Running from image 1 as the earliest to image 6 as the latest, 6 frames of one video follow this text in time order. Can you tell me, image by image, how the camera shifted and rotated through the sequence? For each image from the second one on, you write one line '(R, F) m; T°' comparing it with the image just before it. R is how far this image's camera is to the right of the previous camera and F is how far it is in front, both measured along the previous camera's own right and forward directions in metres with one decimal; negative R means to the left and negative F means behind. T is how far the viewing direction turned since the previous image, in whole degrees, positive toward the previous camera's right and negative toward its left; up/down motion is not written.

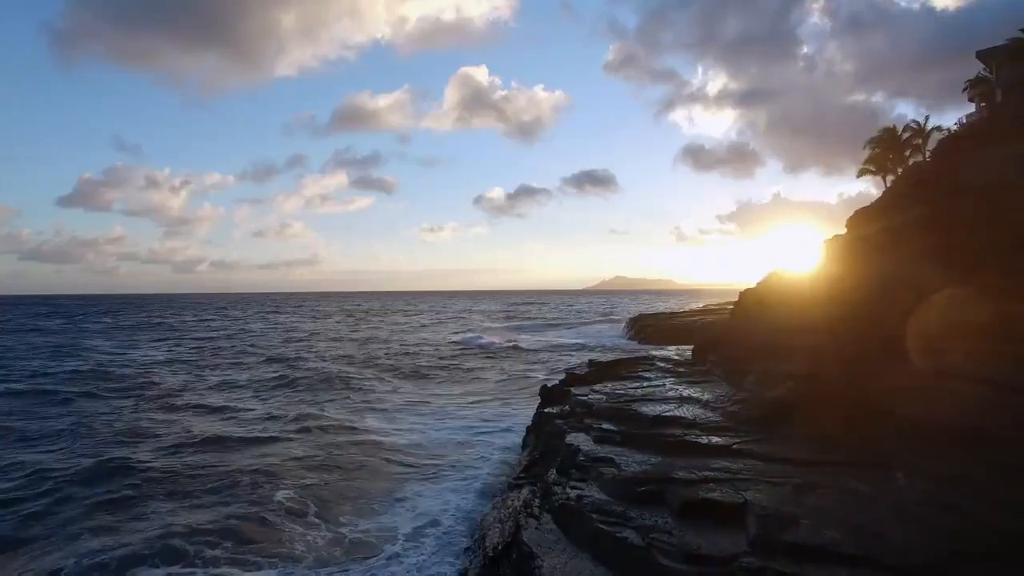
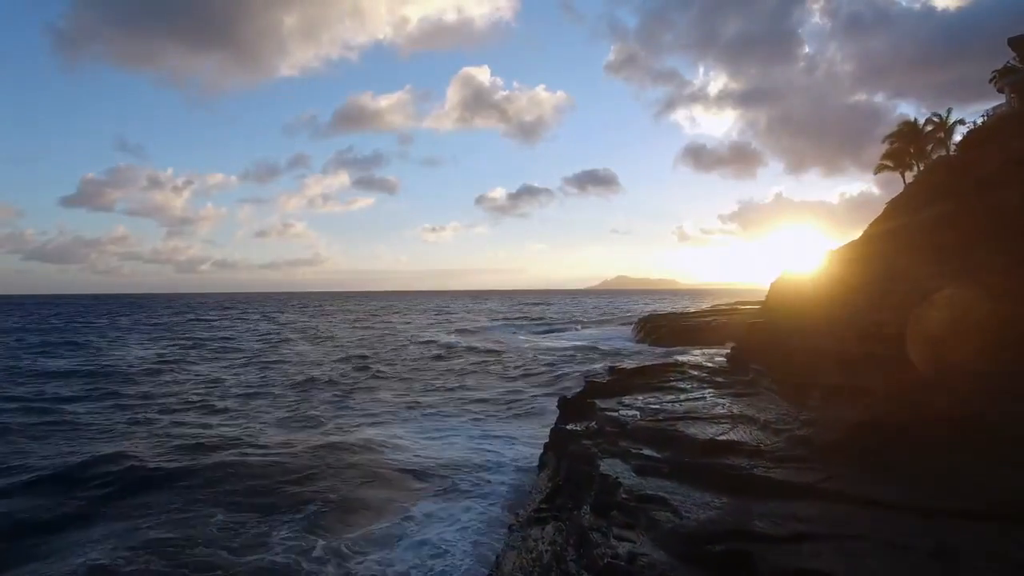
(-0.2, +1.0) m; 0°
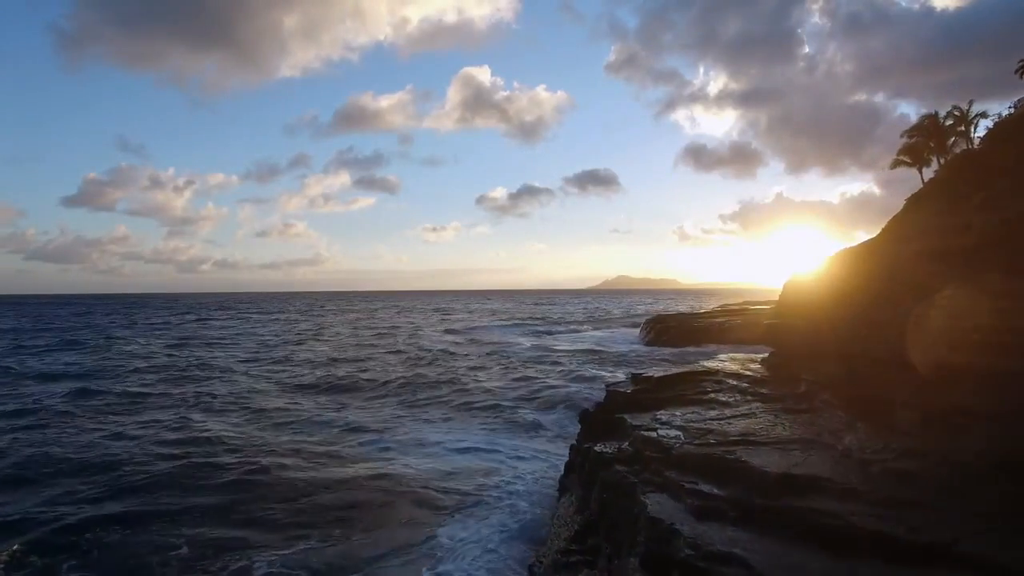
(-1.1, -1.6) m; 0°
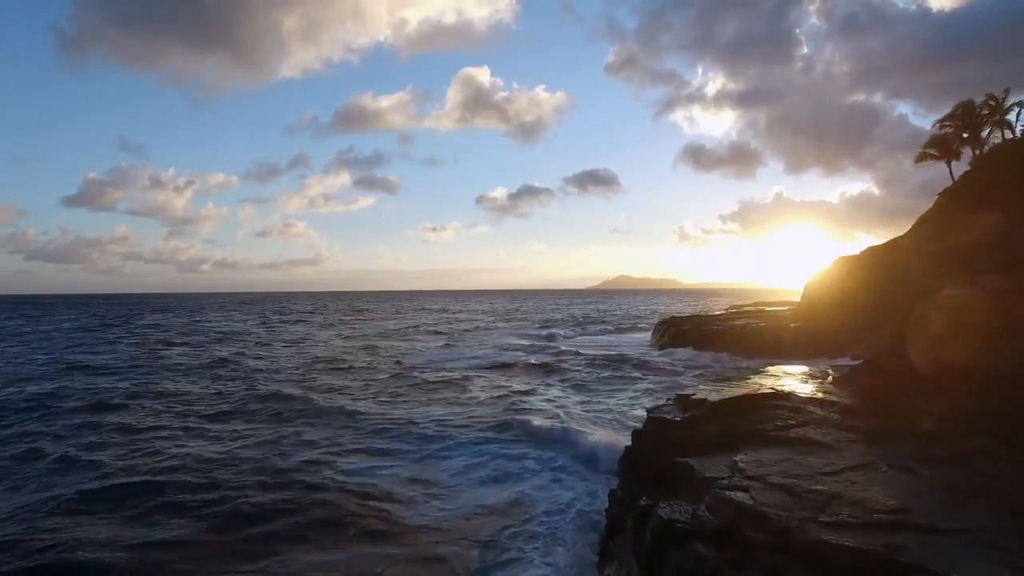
(-0.5, +0.4) m; 0°
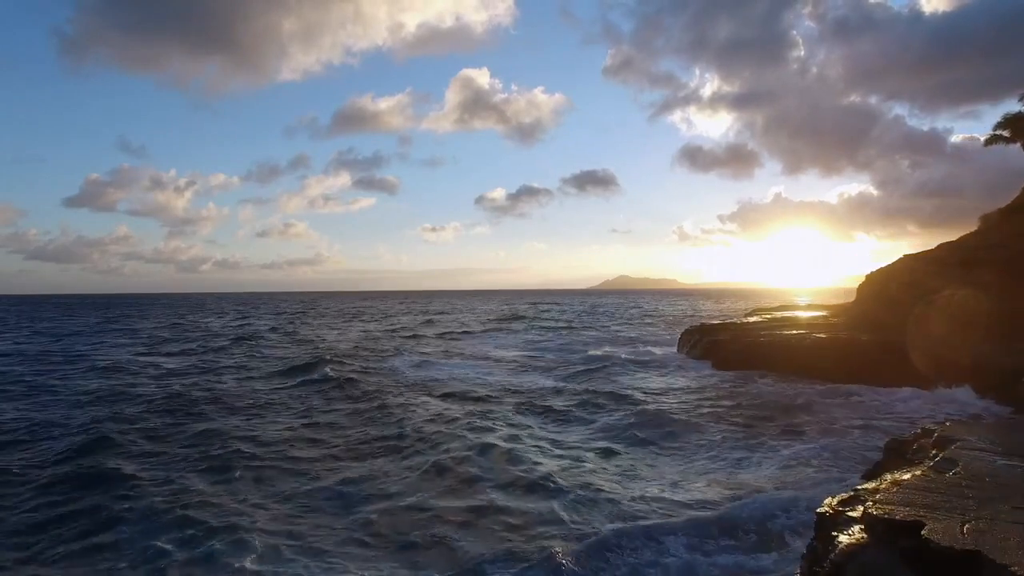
(+0.1, -1.4) m; 0°
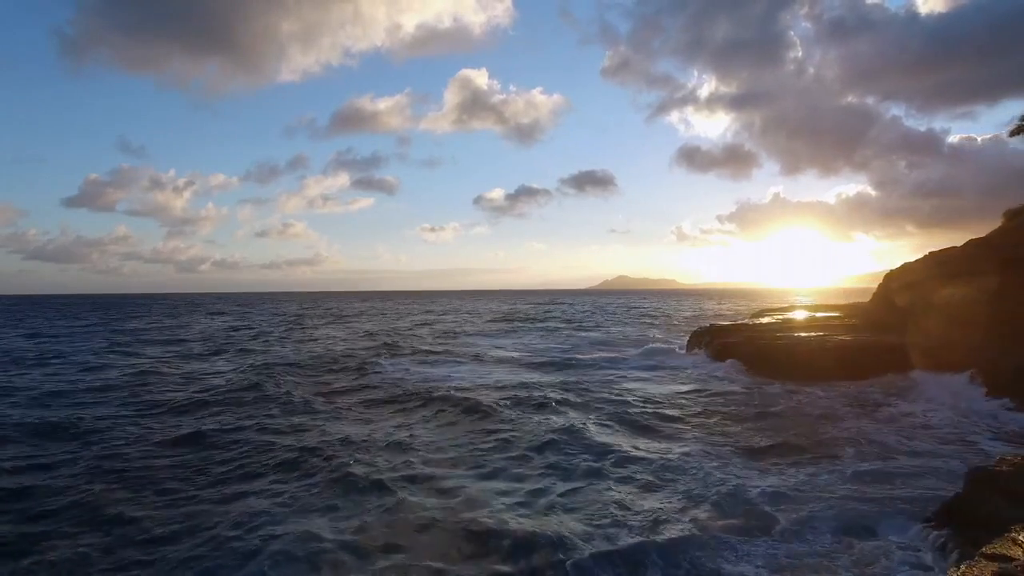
(+1.2, -0.1) m; 0°
